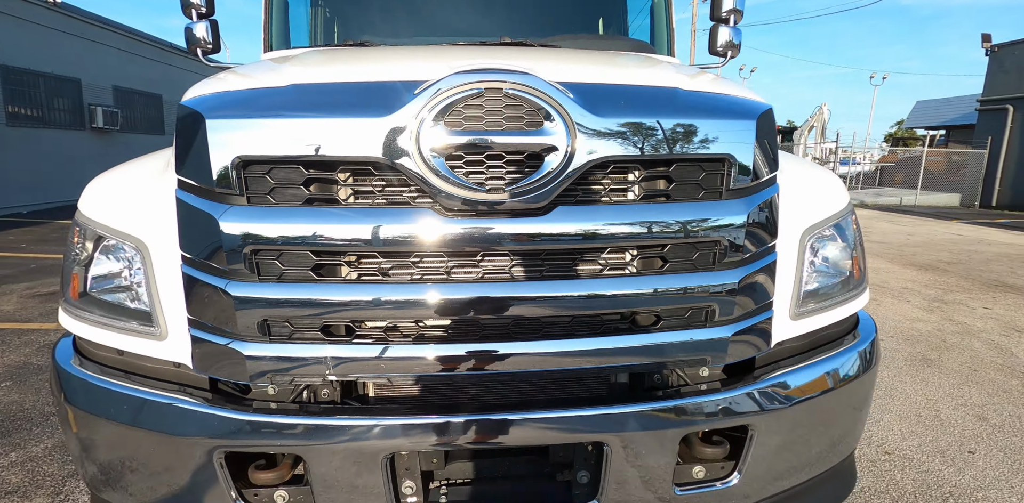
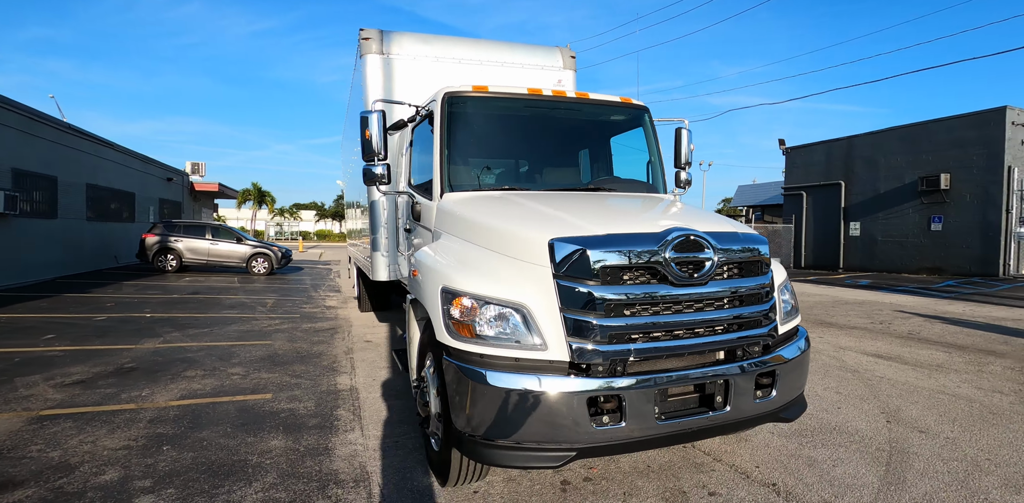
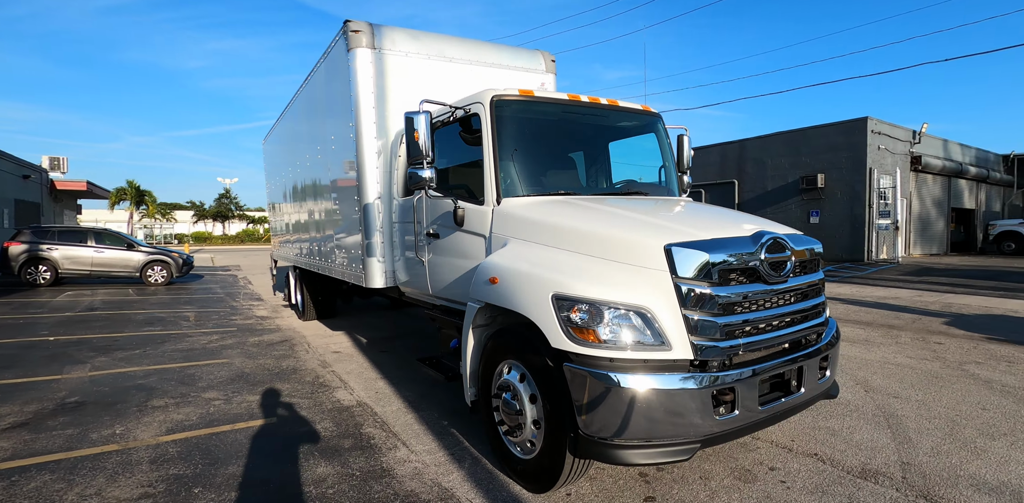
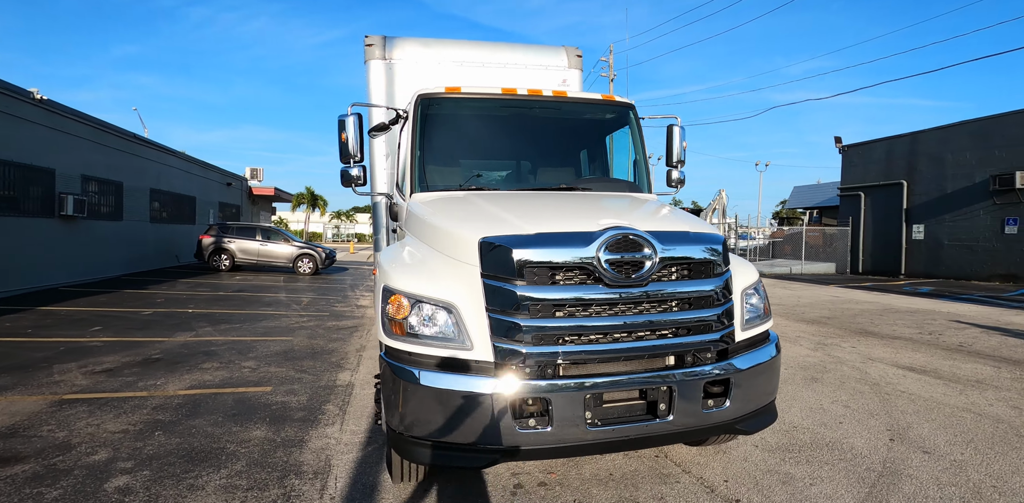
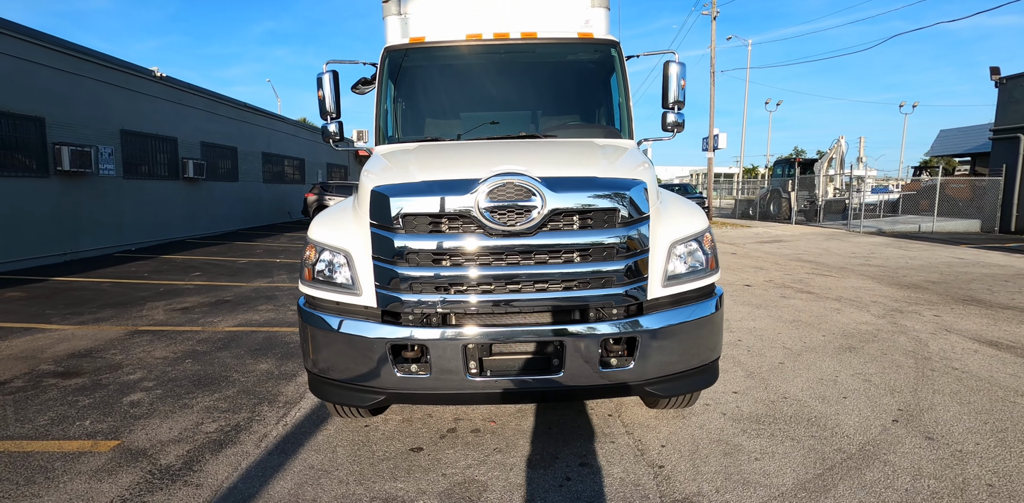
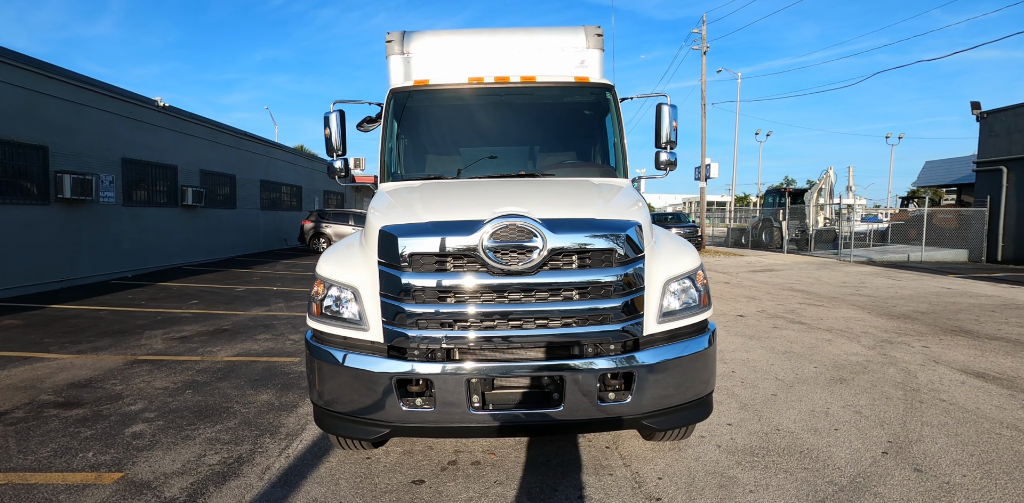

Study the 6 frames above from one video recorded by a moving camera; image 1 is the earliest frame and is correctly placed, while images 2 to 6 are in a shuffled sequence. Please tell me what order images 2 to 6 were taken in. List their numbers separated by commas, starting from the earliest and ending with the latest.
5, 6, 4, 2, 3
